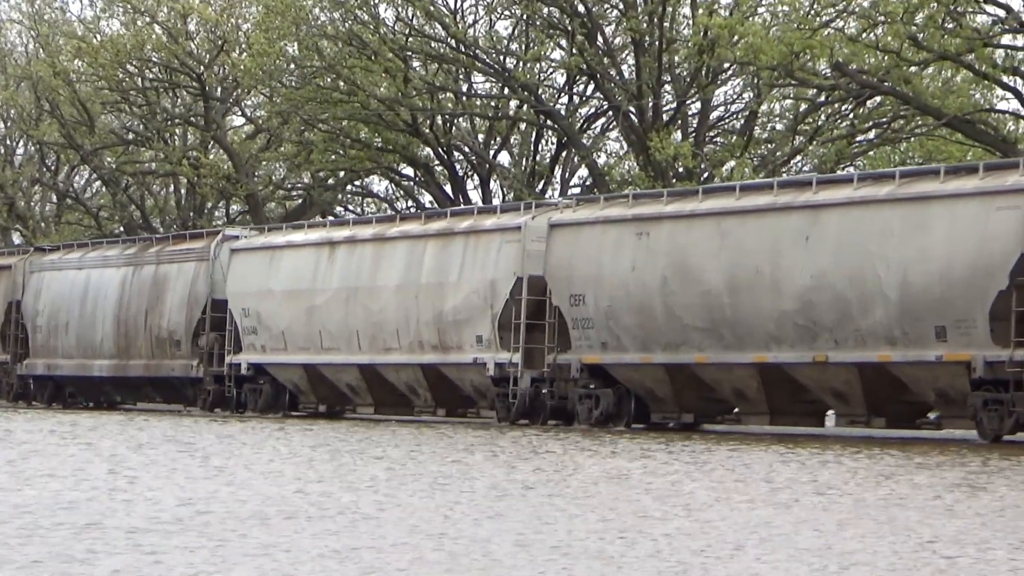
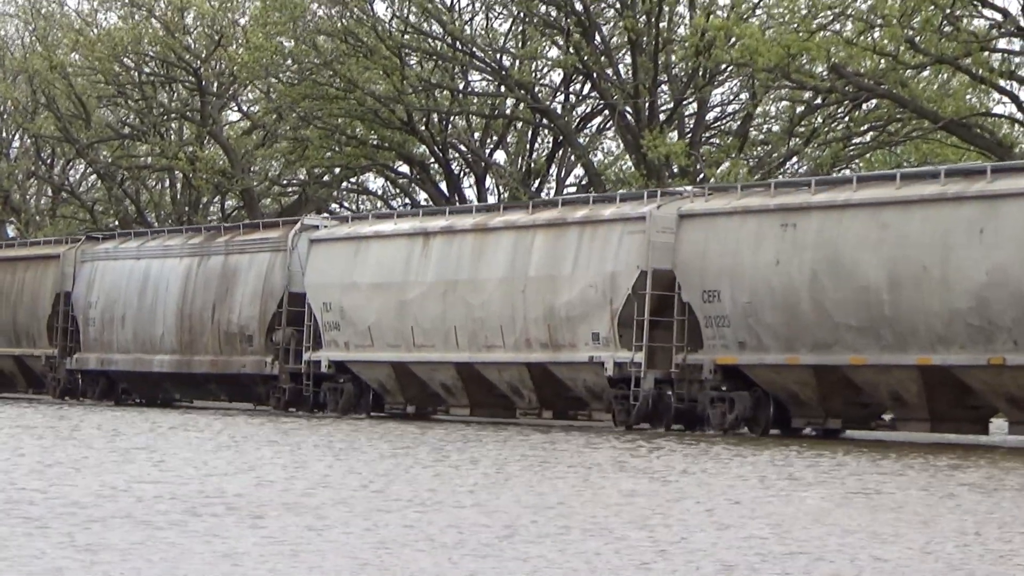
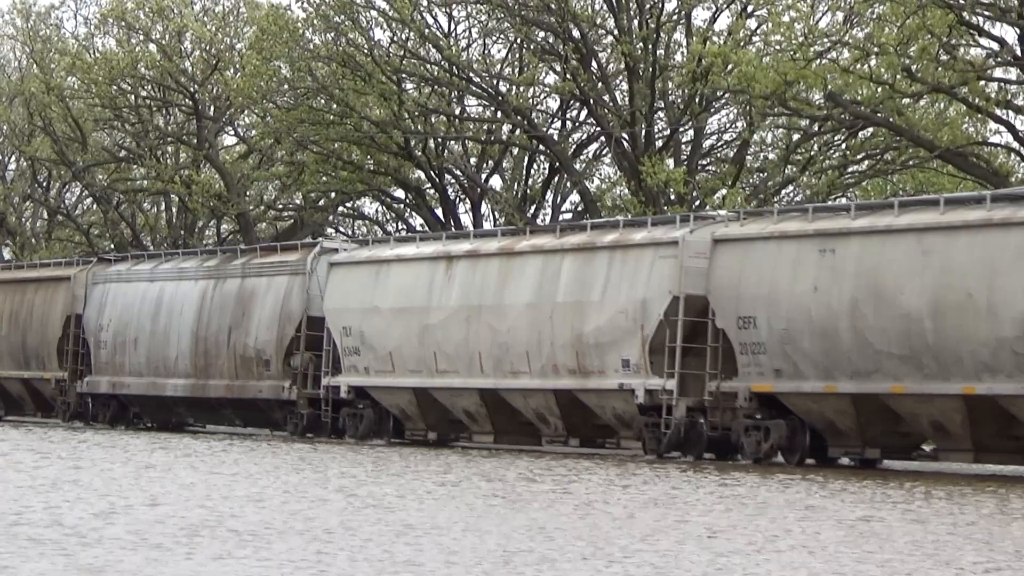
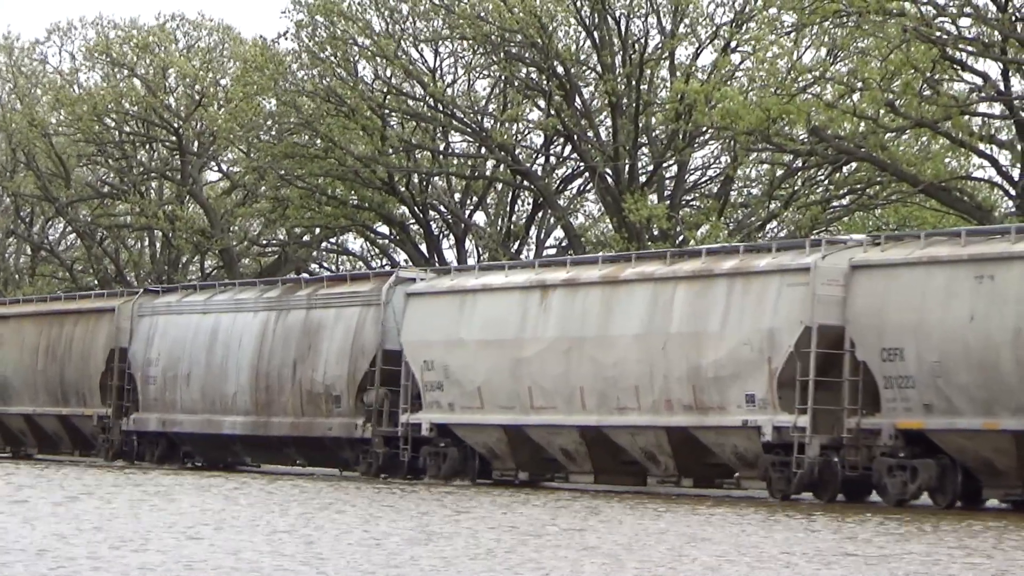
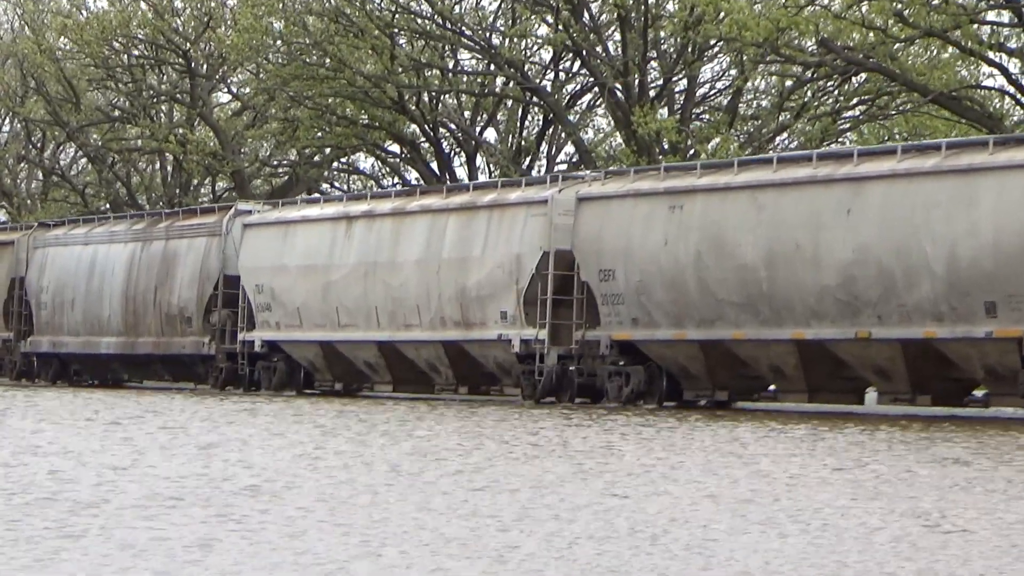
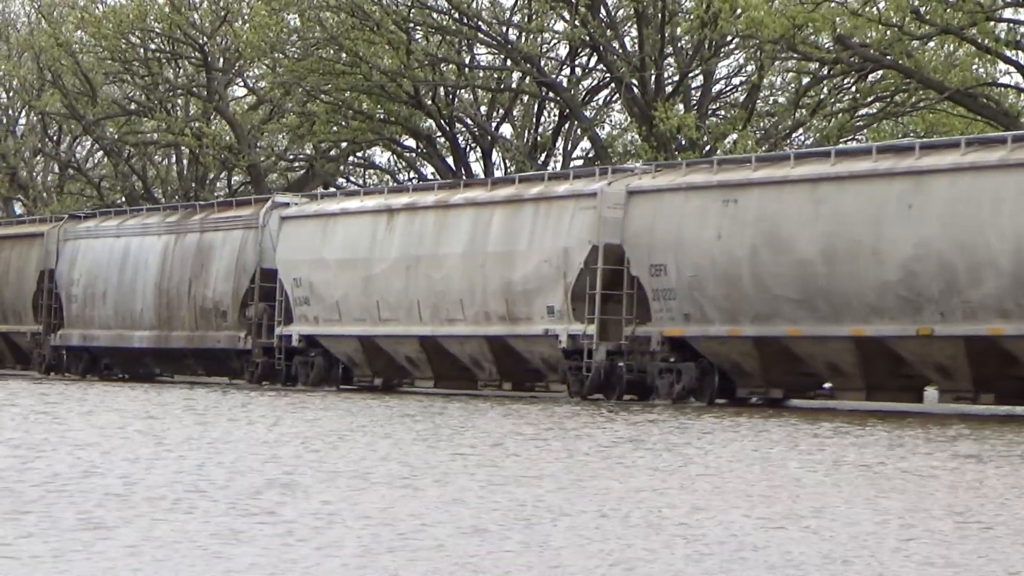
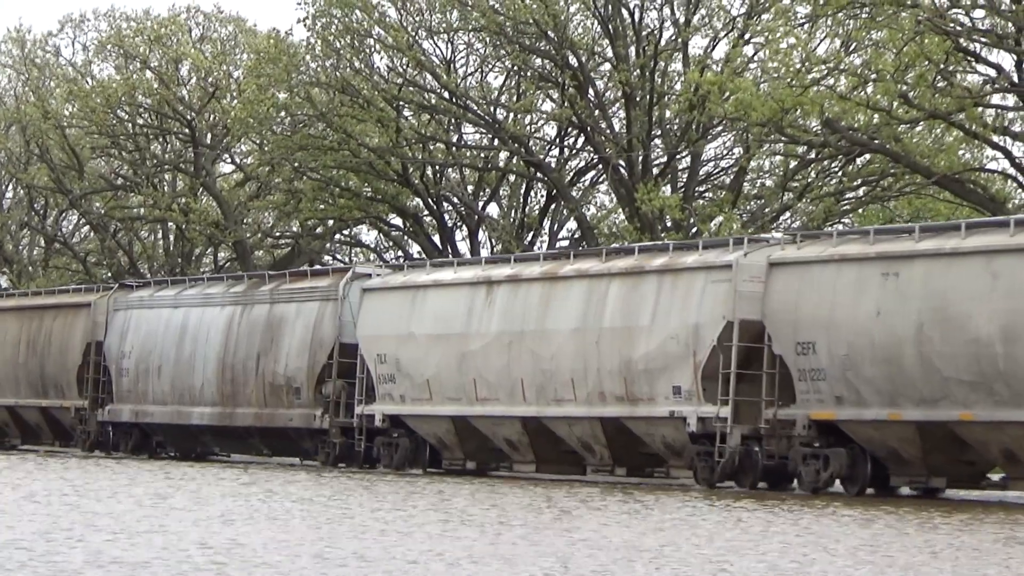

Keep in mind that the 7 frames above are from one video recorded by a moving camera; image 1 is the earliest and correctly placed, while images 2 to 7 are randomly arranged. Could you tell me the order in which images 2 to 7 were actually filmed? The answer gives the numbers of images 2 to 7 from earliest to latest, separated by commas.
5, 6, 2, 3, 7, 4
